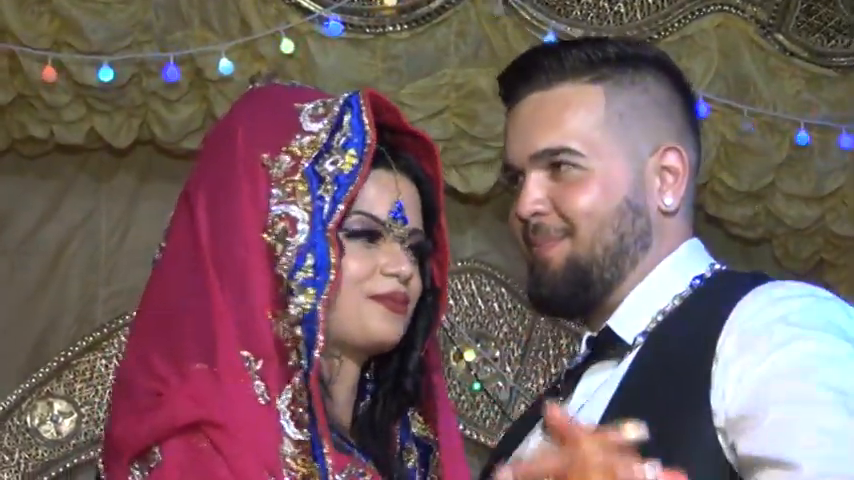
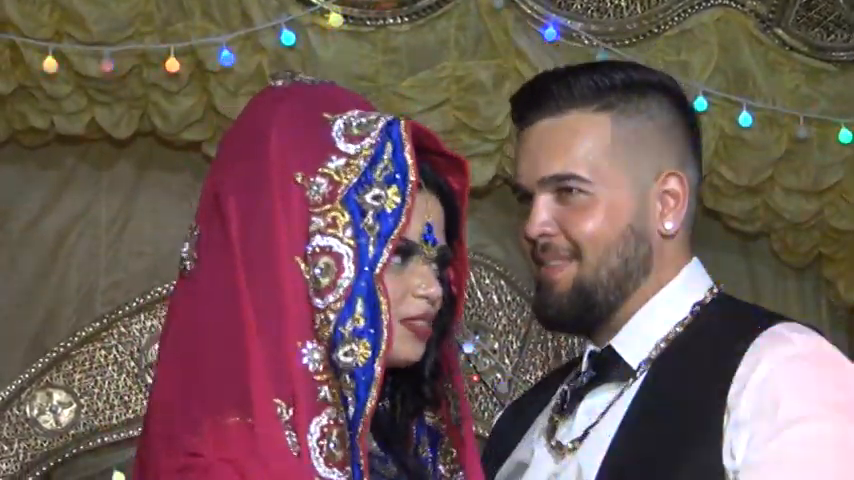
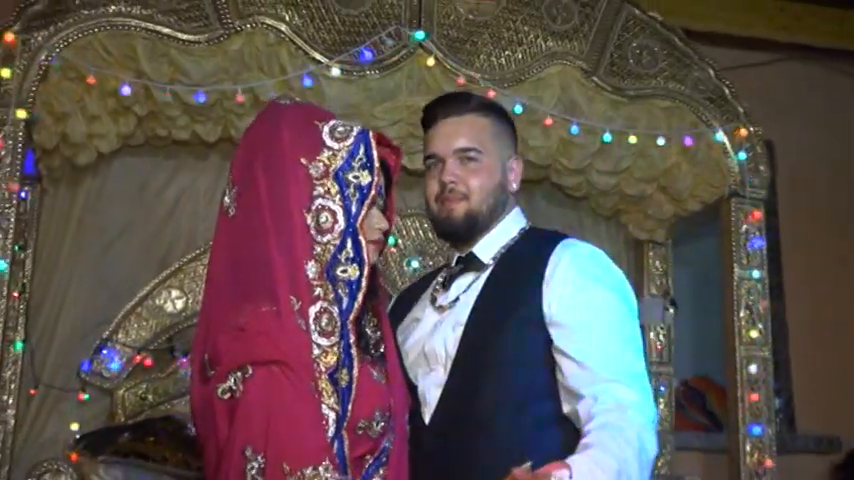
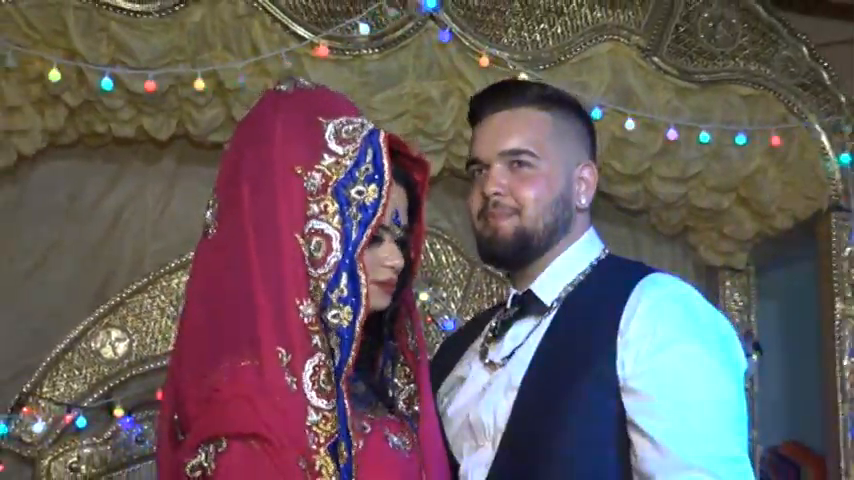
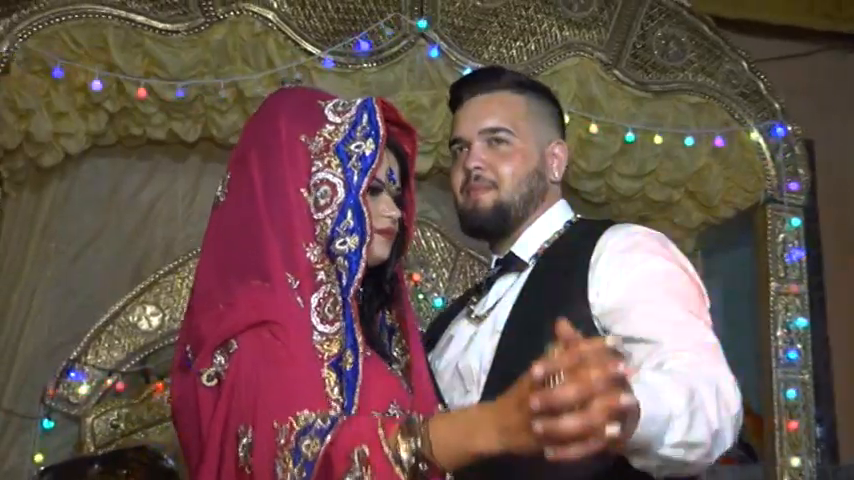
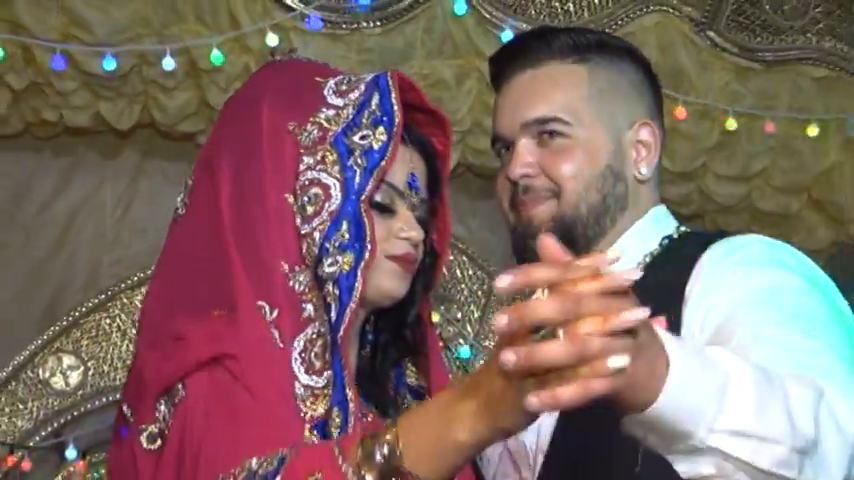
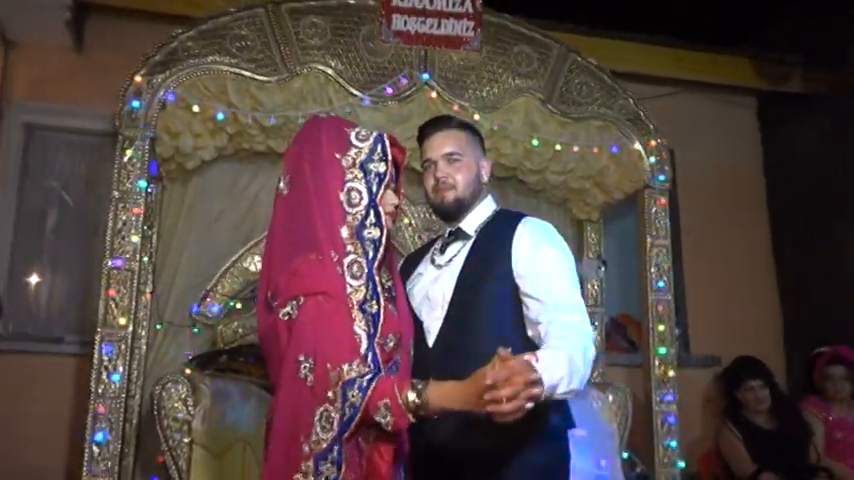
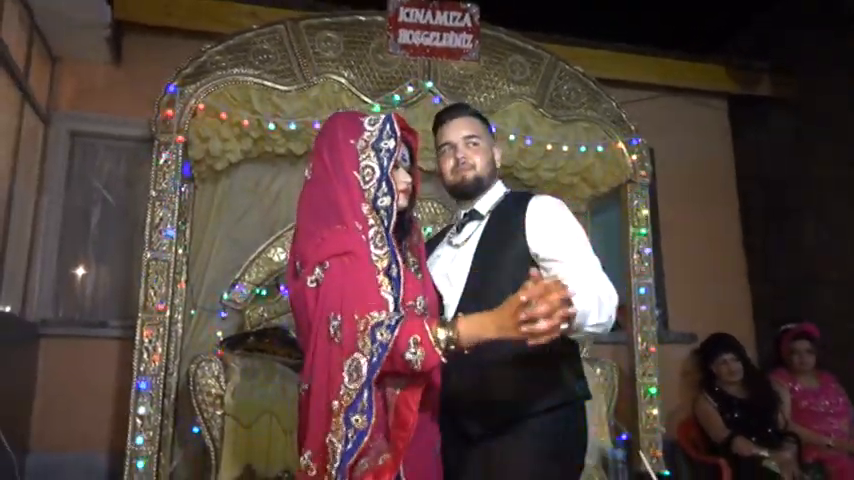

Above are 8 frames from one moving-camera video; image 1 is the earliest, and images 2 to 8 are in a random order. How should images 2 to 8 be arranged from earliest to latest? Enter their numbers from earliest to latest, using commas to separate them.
2, 6, 4, 5, 3, 7, 8
